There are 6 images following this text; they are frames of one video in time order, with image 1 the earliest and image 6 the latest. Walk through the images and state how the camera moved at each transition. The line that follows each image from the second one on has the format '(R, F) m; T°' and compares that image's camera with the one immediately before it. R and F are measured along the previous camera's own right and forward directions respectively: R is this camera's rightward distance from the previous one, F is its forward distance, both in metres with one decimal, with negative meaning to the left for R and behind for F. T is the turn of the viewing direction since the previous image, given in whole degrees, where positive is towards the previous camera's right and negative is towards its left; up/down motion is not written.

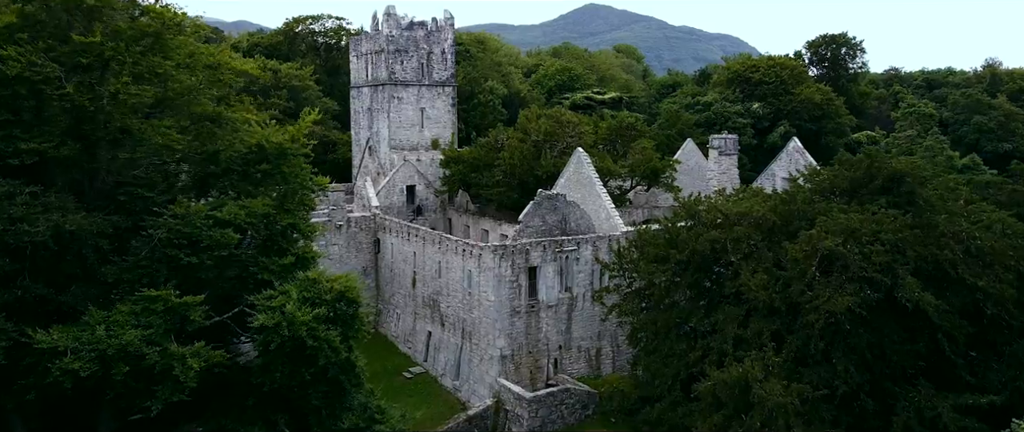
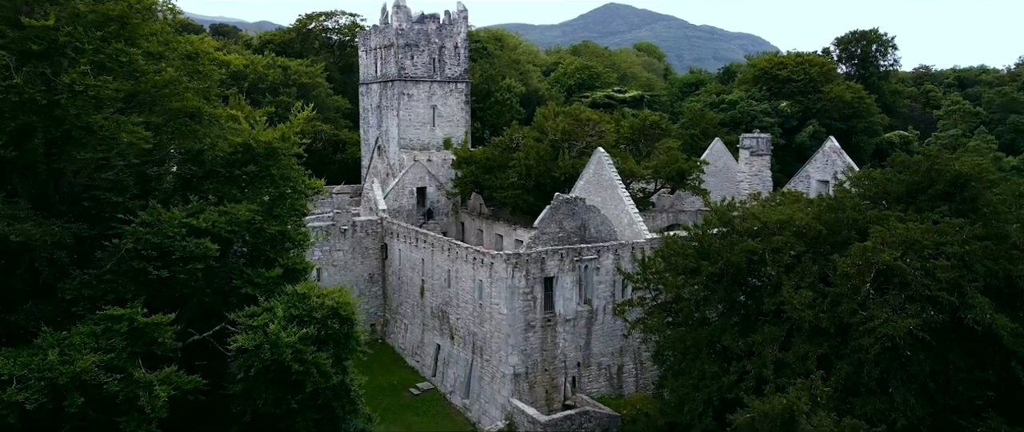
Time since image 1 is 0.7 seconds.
(+0.1, +2.1) m; -1°
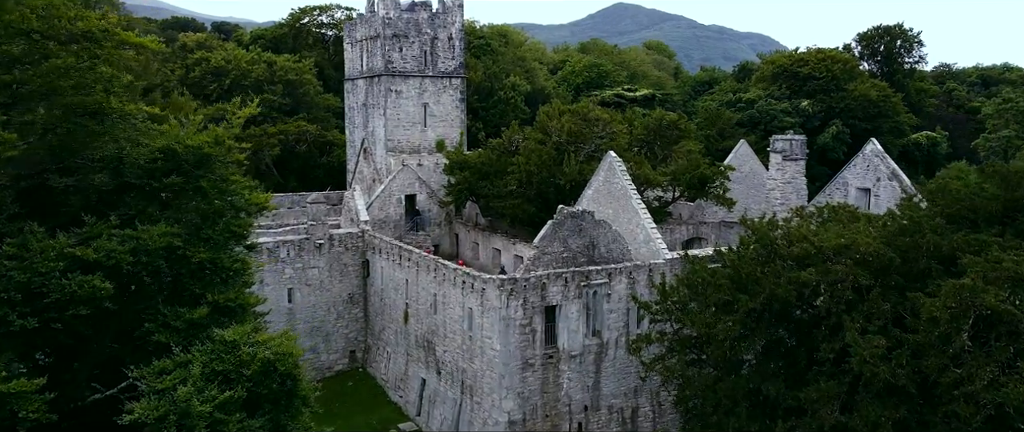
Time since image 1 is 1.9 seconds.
(+0.3, +3.8) m; -1°
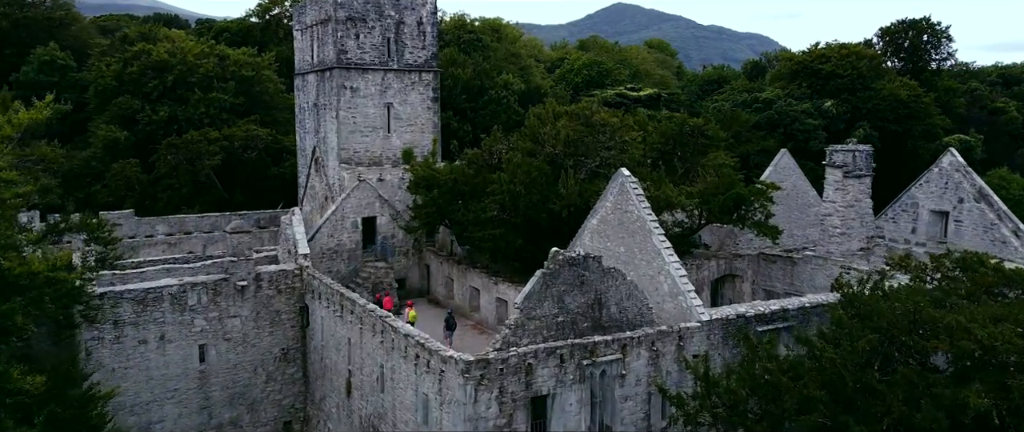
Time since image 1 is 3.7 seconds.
(+0.5, +6.3) m; 0°
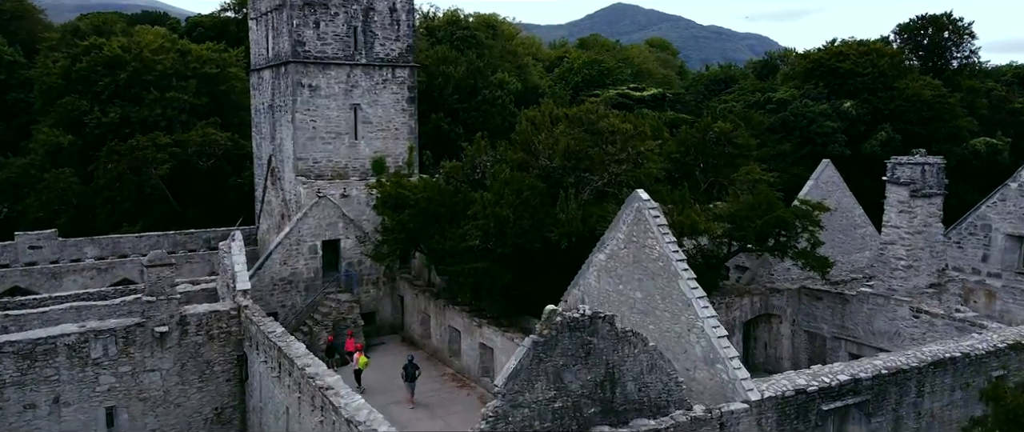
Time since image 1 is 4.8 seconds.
(+0.3, +4.1) m; 0°
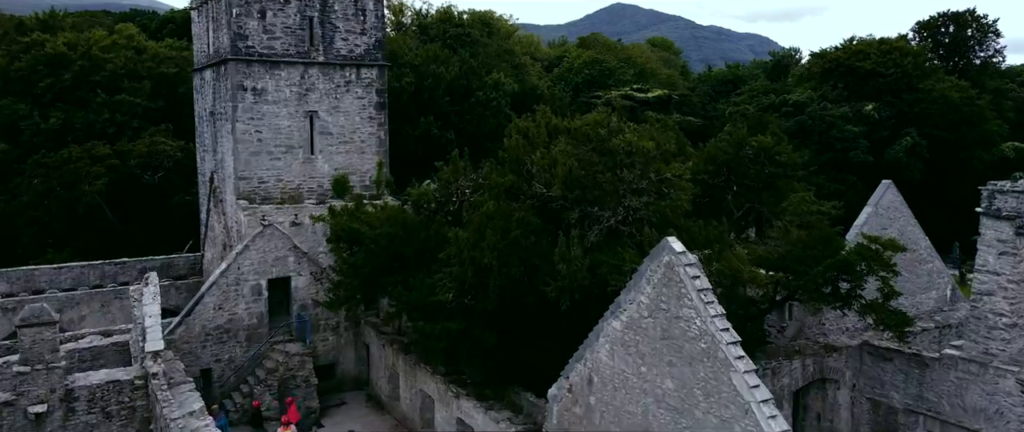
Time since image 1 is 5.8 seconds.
(+0.2, +3.9) m; 0°
